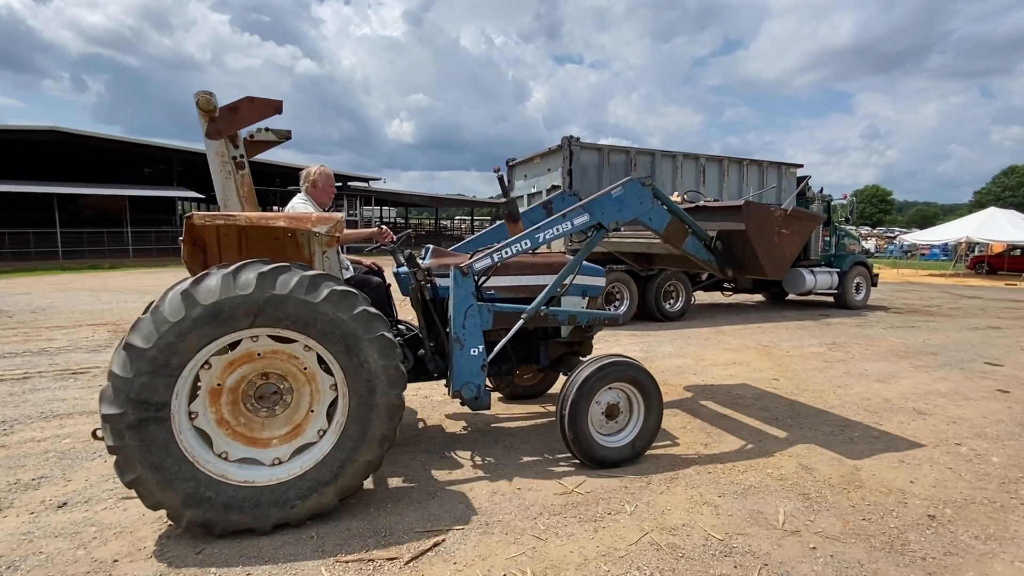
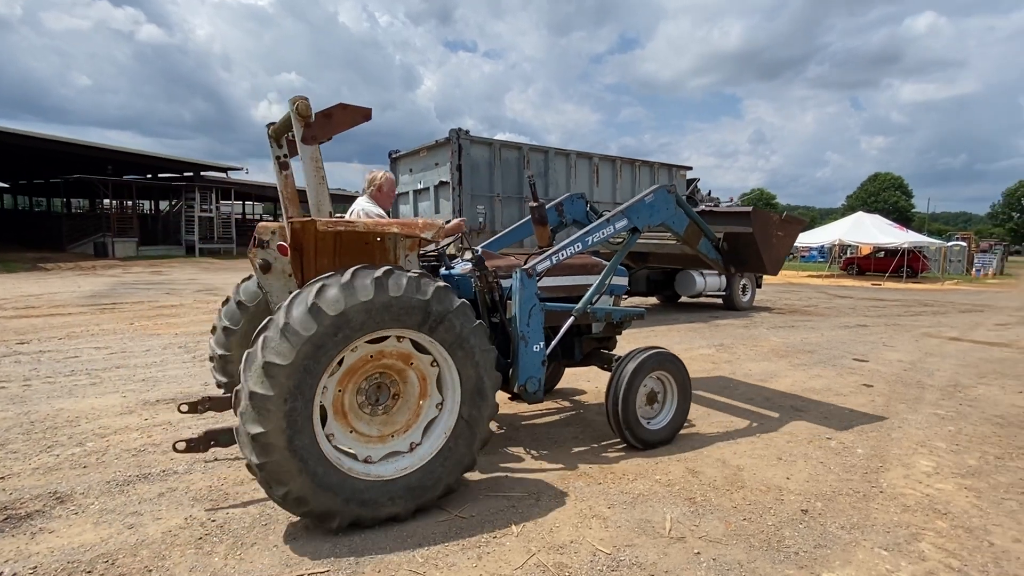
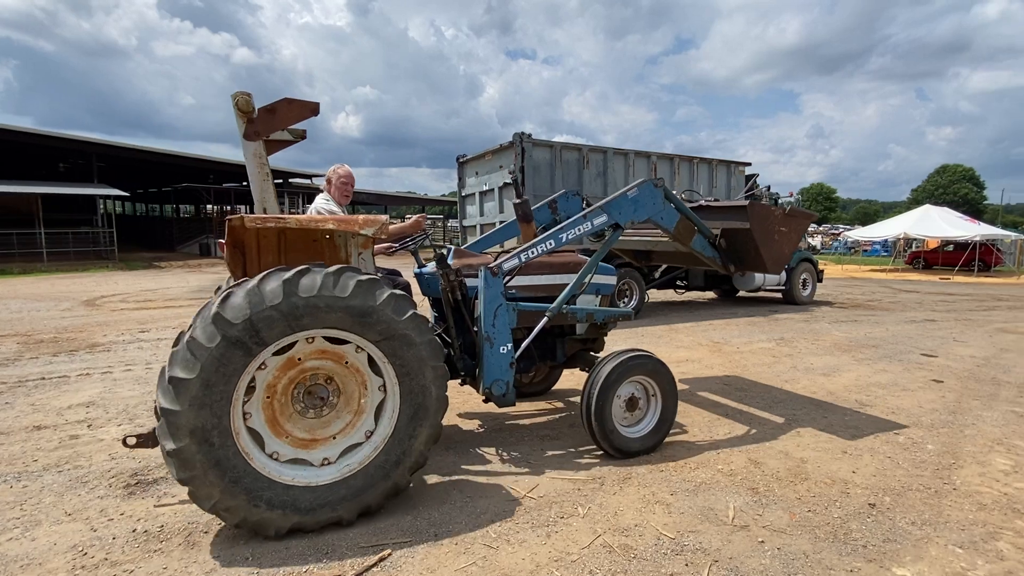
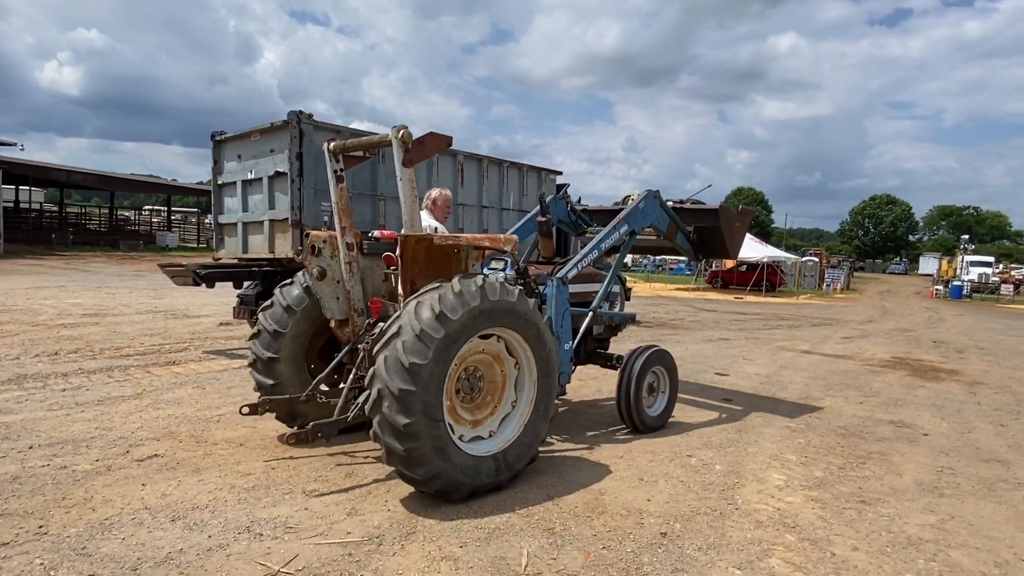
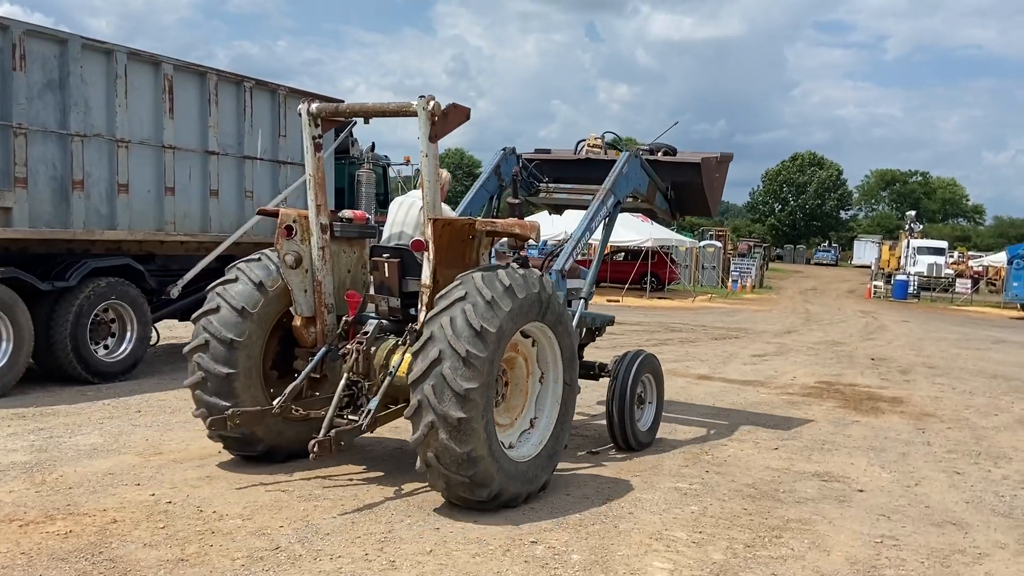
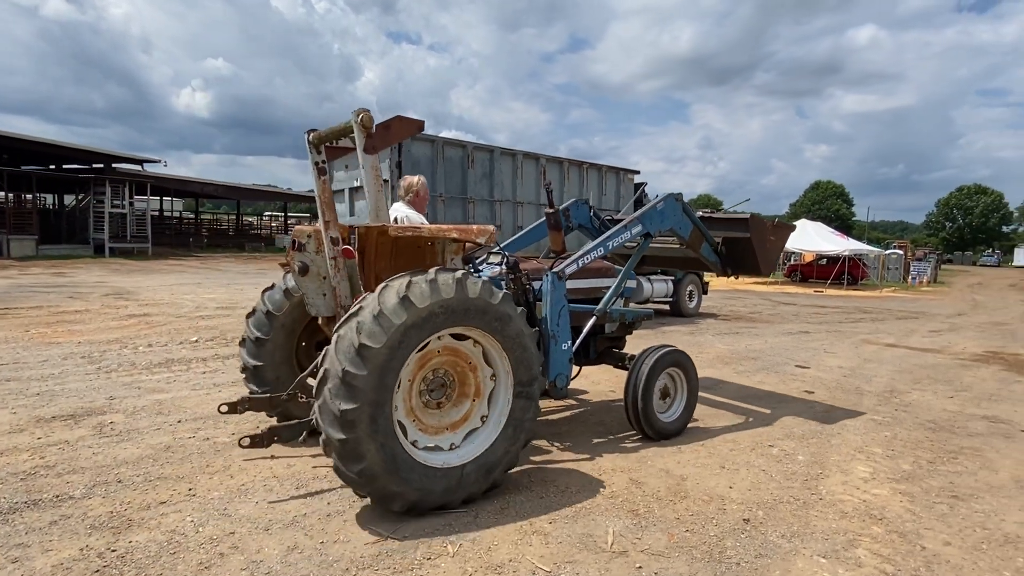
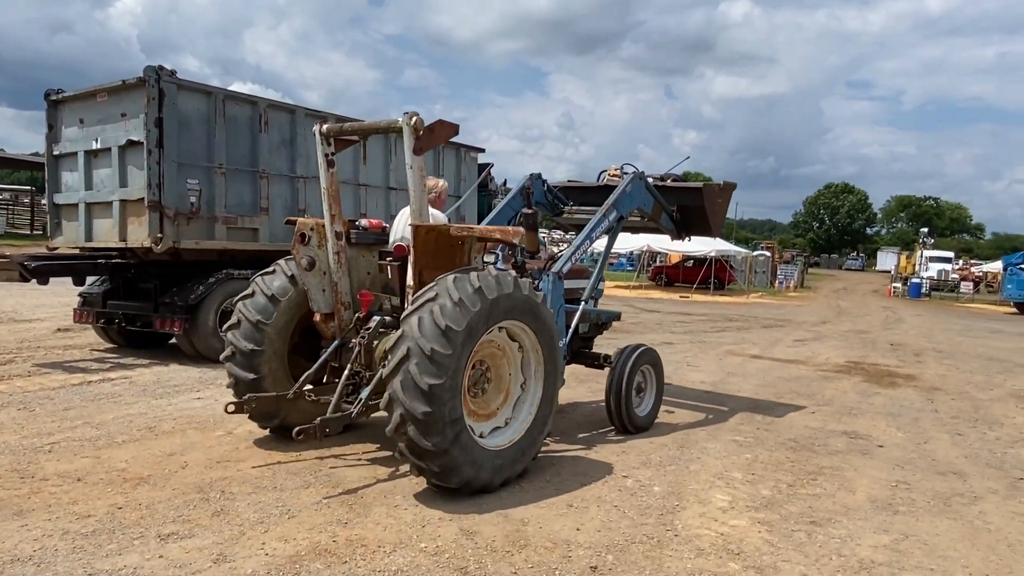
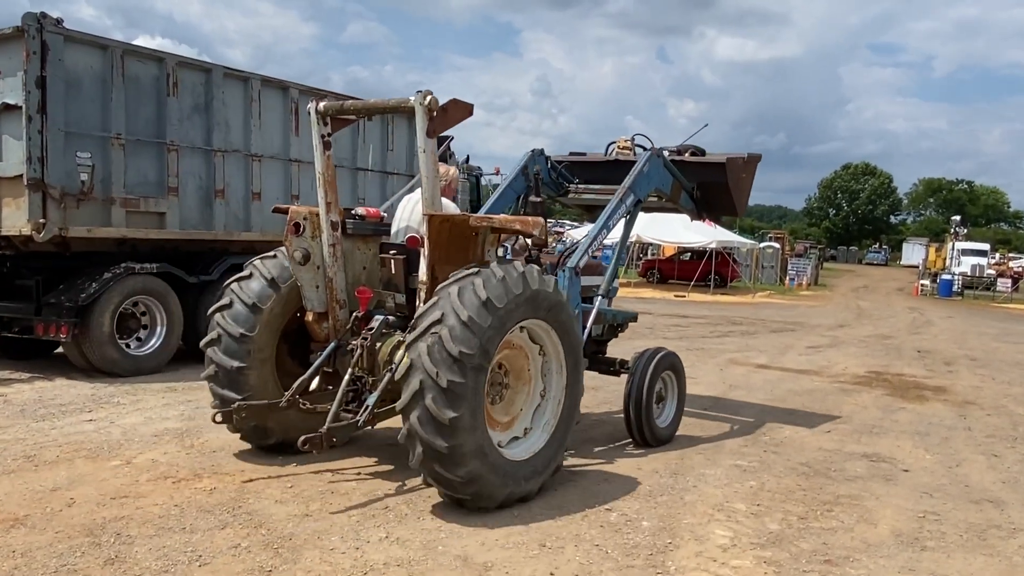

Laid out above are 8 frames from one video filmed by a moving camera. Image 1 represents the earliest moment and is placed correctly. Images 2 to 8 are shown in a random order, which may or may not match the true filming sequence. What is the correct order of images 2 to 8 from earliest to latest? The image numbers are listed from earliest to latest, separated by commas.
3, 2, 6, 4, 7, 8, 5
